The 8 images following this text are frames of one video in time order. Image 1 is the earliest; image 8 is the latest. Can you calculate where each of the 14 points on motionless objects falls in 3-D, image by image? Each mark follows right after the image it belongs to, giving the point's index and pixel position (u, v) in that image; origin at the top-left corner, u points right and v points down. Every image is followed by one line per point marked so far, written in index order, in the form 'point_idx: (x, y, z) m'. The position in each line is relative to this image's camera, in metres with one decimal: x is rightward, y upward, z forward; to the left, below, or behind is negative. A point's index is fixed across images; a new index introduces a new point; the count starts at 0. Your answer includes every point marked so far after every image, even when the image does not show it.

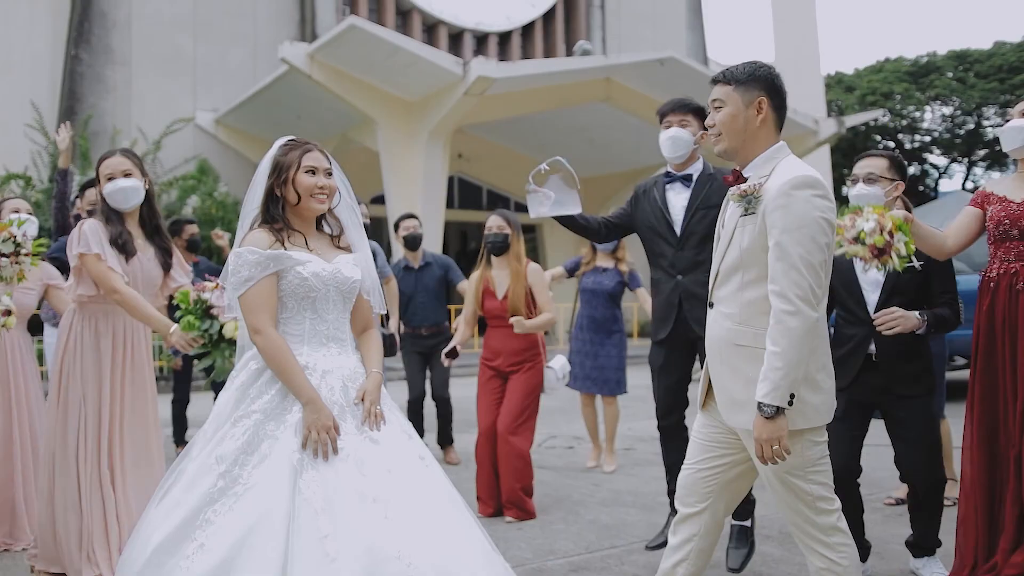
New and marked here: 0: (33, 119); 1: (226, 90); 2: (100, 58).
0: (-7.2, +2.5, +14.5) m
1: (-4.8, +3.3, +16.0) m
2: (-6.4, +3.6, +14.8) m
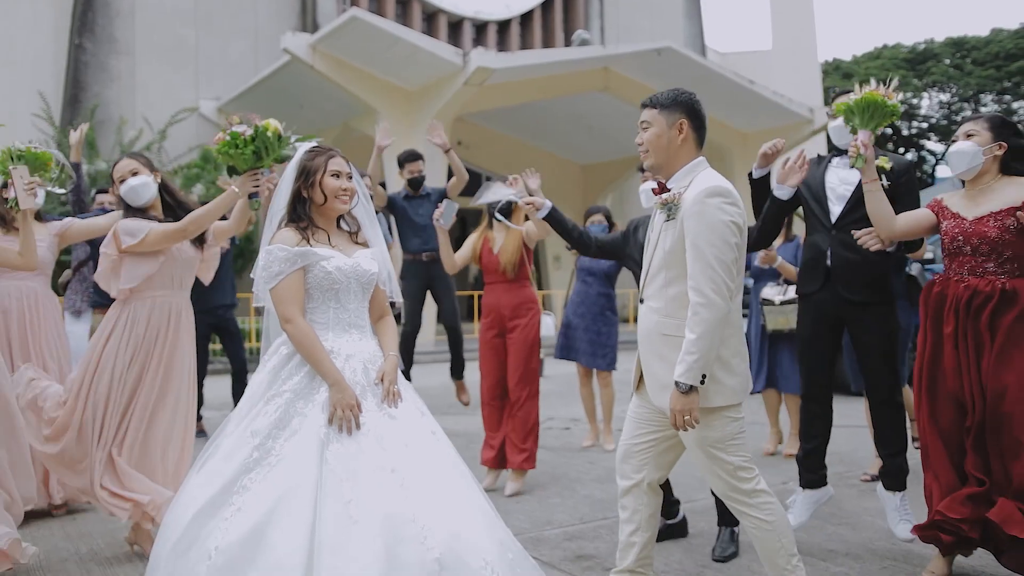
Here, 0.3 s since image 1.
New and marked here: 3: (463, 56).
0: (-7.2, +2.7, +14.8) m
1: (-4.8, +3.5, +16.2) m
2: (-6.4, +3.8, +15.0) m
3: (-0.7, +3.2, +13.3) m
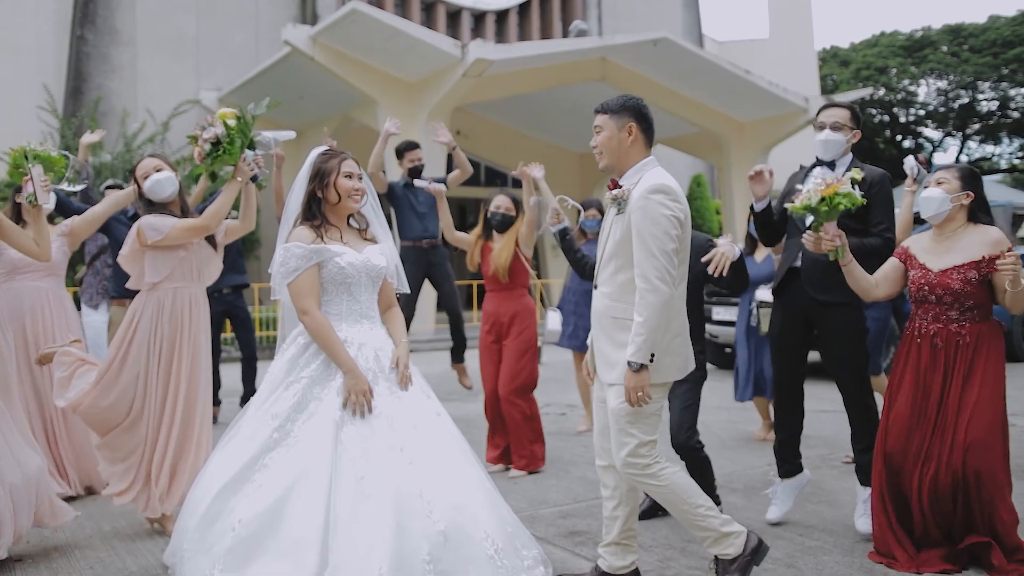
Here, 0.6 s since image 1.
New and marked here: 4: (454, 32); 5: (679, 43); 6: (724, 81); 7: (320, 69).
0: (-7.2, +2.9, +14.9) m
1: (-4.8, +3.7, +16.4) m
2: (-6.4, +3.9, +15.2) m
3: (-0.7, +3.4, +13.5) m
4: (-1.1, +4.8, +18.1) m
5: (+2.6, +3.8, +15.2) m
6: (+3.6, +3.5, +16.2) m
7: (-2.8, +3.2, +14.1) m
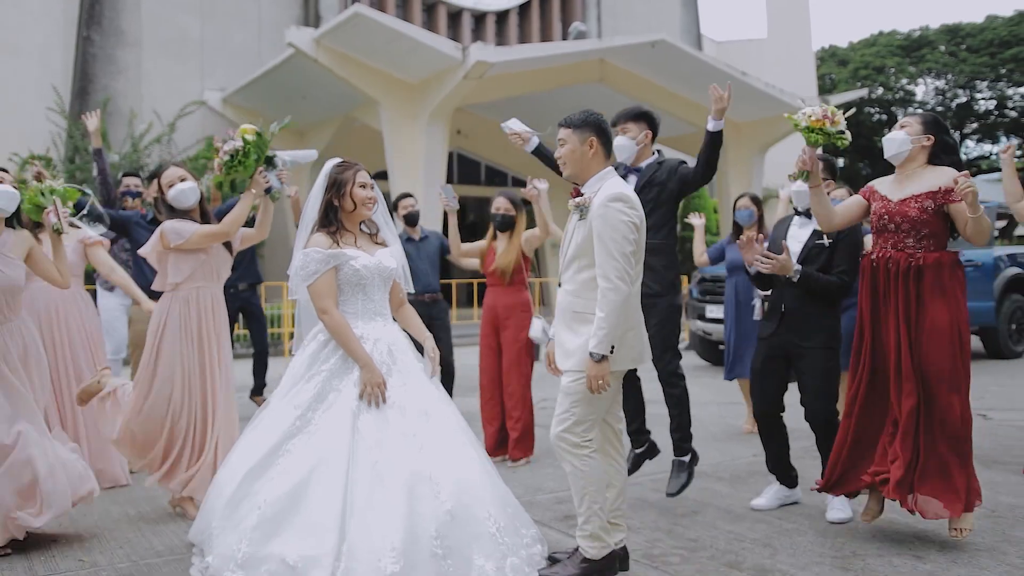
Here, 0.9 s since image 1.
0: (-7.2, +2.9, +15.2) m
1: (-4.8, +3.7, +16.7) m
2: (-6.4, +4.0, +15.5) m
3: (-0.7, +3.4, +13.7) m
4: (-1.1, +4.8, +18.3) m
5: (+2.6, +3.9, +15.4) m
6: (+3.6, +3.5, +16.5) m
7: (-2.8, +3.2, +14.4) m
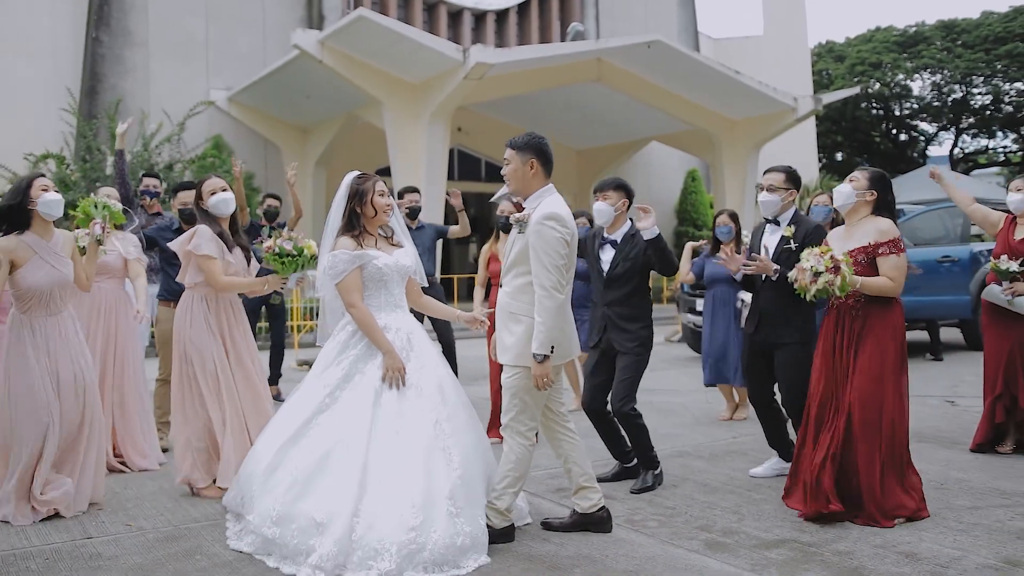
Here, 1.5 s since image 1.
0: (-7.2, +3.0, +15.7) m
1: (-4.8, +3.8, +17.1) m
2: (-6.4, +4.1, +15.9) m
3: (-0.7, +3.5, +14.2) m
4: (-1.1, +4.9, +18.8) m
5: (+2.6, +4.0, +15.9) m
6: (+3.6, +3.6, +17.0) m
7: (-2.8, +3.3, +14.8) m
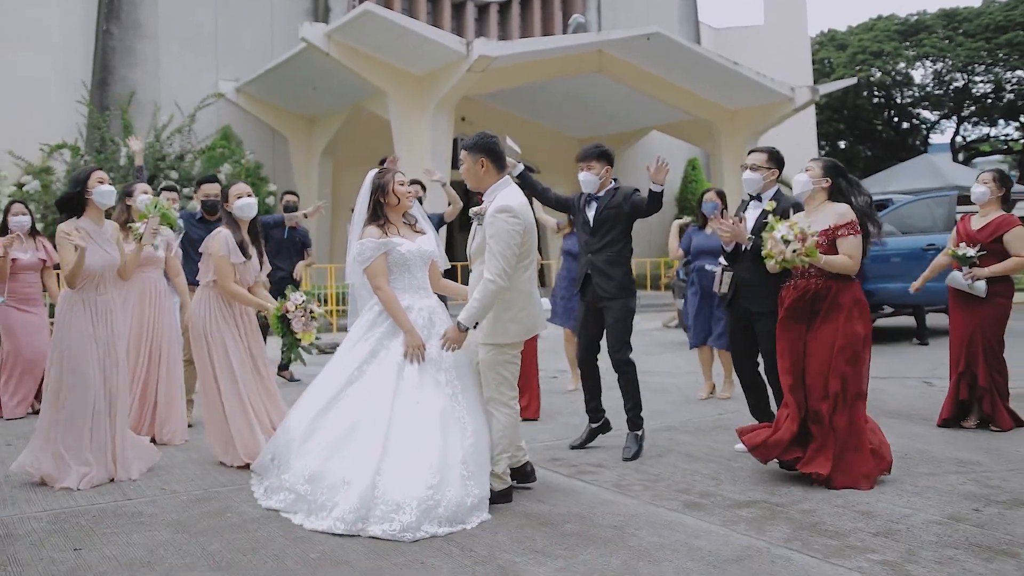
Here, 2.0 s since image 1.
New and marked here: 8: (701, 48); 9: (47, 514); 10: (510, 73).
0: (-7.2, +3.2, +16.1) m
1: (-4.8, +4.1, +17.5) m
2: (-6.4, +4.3, +16.3) m
3: (-0.7, +3.7, +14.5) m
4: (-1.0, +5.2, +19.1) m
5: (+2.7, +4.2, +16.2) m
6: (+3.7, +3.8, +17.3) m
7: (-2.8, +3.5, +15.2) m
8: (+3.2, +4.1, +16.6) m
9: (-1.9, -0.9, +4.1) m
10: (0.0, +3.6, +16.4) m
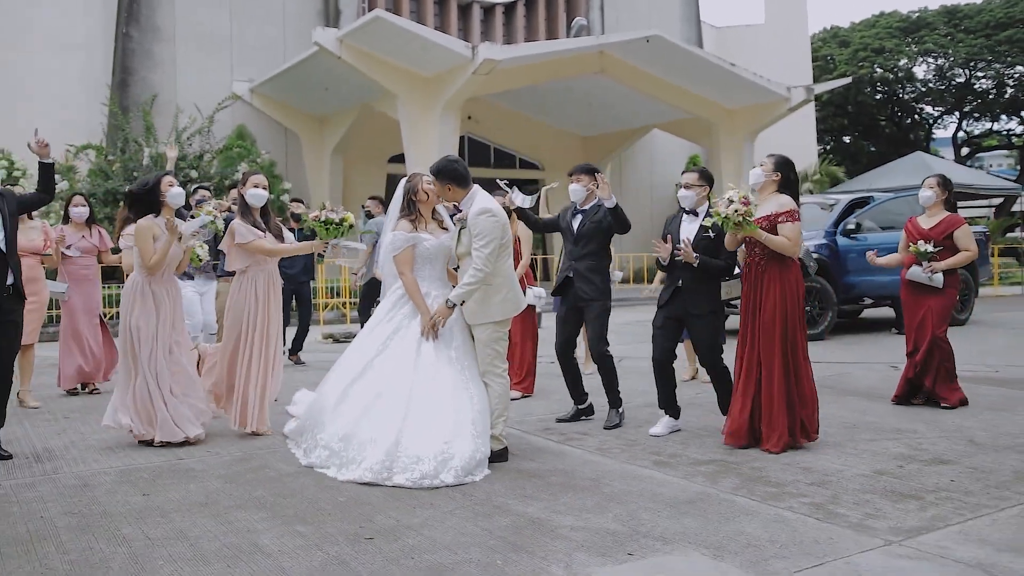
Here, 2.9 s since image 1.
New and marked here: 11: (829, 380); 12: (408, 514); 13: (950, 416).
0: (-7.1, +3.3, +16.8) m
1: (-4.7, +4.2, +18.2) m
2: (-6.3, +4.4, +17.0) m
3: (-0.6, +3.8, +15.2) m
4: (-0.9, +5.3, +19.8) m
5: (+2.7, +4.3, +16.9) m
6: (+3.7, +4.0, +18.0) m
7: (-2.7, +3.6, +15.9) m
8: (+3.3, +4.2, +17.3) m
9: (-2.0, -0.9, +4.8) m
10: (0.0, +3.8, +17.1) m
11: (+2.5, -0.7, +7.8) m
12: (-0.4, -0.9, +3.9) m
13: (+2.7, -0.8, +6.1) m
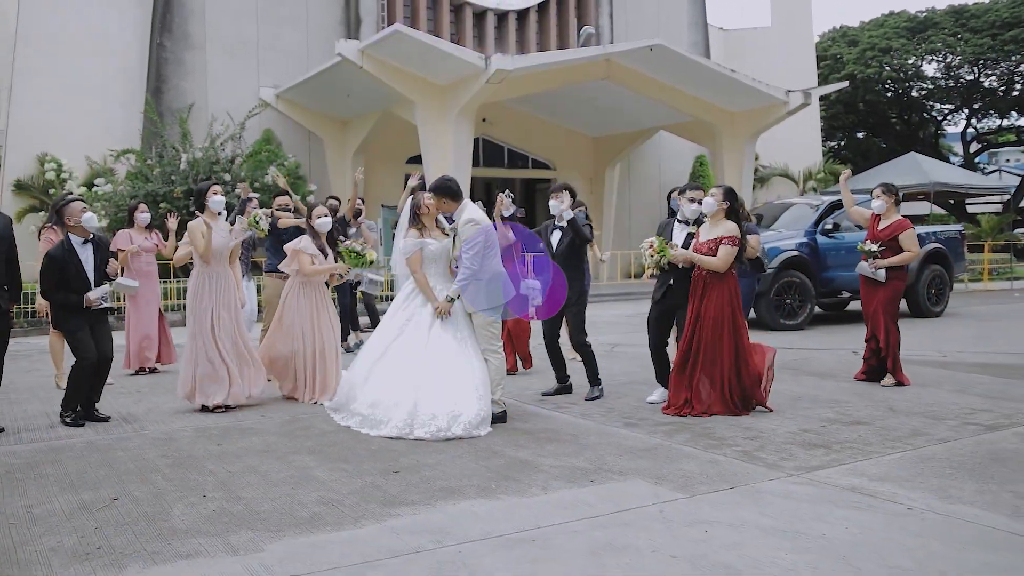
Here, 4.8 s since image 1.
0: (-6.9, +3.4, +18.0) m
1: (-4.5, +4.3, +19.4) m
2: (-6.1, +4.5, +18.3) m
3: (-0.5, +3.8, +16.4) m
4: (-0.7, +5.4, +20.9) m
5: (+2.9, +4.4, +18.0) m
6: (+3.9, +4.1, +19.0) m
7: (-2.6, +3.7, +17.1) m
8: (+3.5, +4.3, +18.3) m
9: (-2.0, -0.9, +6.0) m
10: (+0.2, +3.9, +18.2) m
11: (+2.6, -0.7, +8.9) m
12: (-0.5, -0.9, +5.1) m
13: (+2.7, -0.8, +7.1) m
